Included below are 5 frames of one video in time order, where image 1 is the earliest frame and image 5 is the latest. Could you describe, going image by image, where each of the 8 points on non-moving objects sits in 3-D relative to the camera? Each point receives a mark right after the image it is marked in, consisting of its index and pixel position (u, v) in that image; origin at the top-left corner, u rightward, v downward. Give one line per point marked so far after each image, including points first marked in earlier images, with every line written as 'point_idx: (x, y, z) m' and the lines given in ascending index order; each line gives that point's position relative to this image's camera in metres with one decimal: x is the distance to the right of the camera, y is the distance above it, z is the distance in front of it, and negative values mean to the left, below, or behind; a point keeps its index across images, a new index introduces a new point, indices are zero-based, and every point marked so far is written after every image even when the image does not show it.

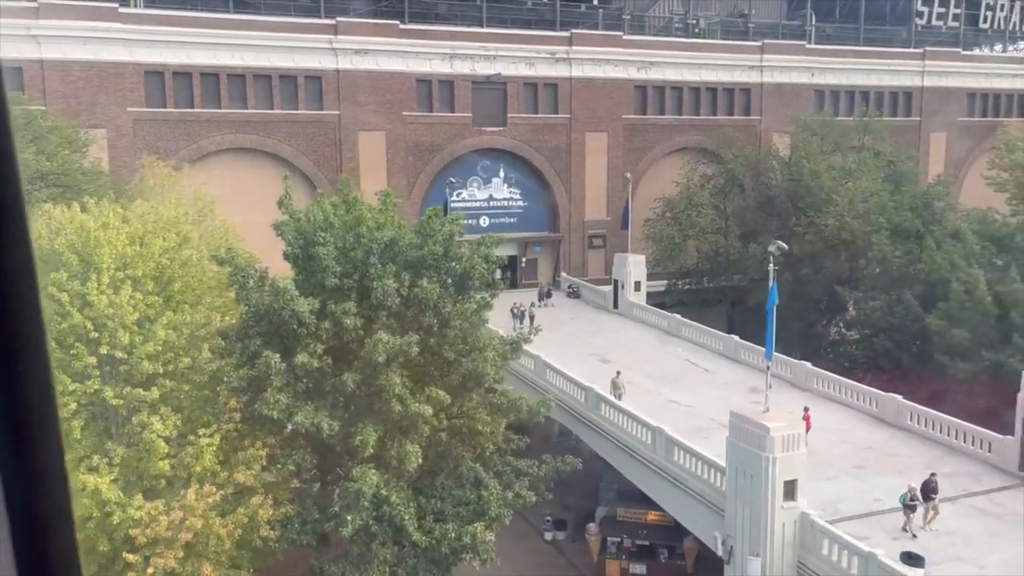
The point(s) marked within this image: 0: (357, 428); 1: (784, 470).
0: (-2.9, -2.7, +16.2) m
1: (+4.9, -3.3, +15.2) m
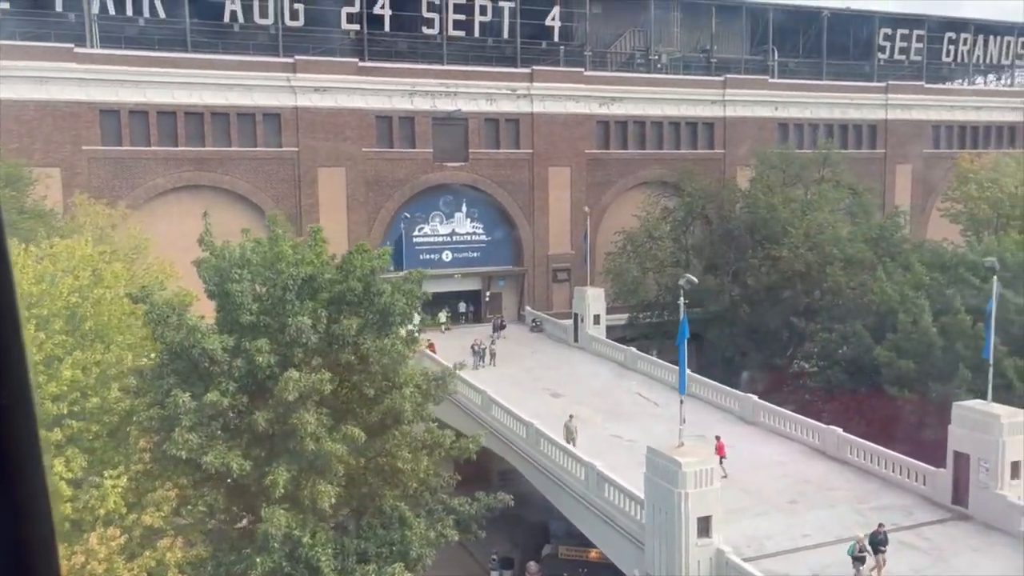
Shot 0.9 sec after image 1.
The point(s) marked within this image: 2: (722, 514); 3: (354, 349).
0: (-4.6, -3.4, +16.0) m
1: (+3.3, -3.9, +15.0) m
2: (+4.6, -5.0, +18.6) m
3: (-3.2, -1.2, +16.9) m
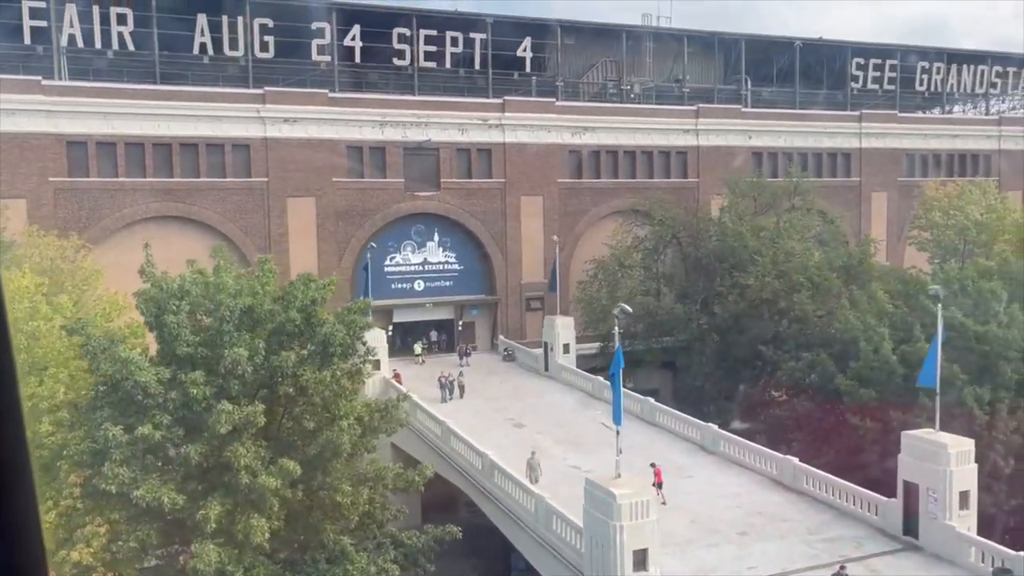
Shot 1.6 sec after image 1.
0: (-5.7, -4.0, +15.7) m
1: (+2.1, -4.4, +14.8) m
2: (+3.4, -5.6, +18.4) m
3: (-4.4, -1.8, +16.7) m
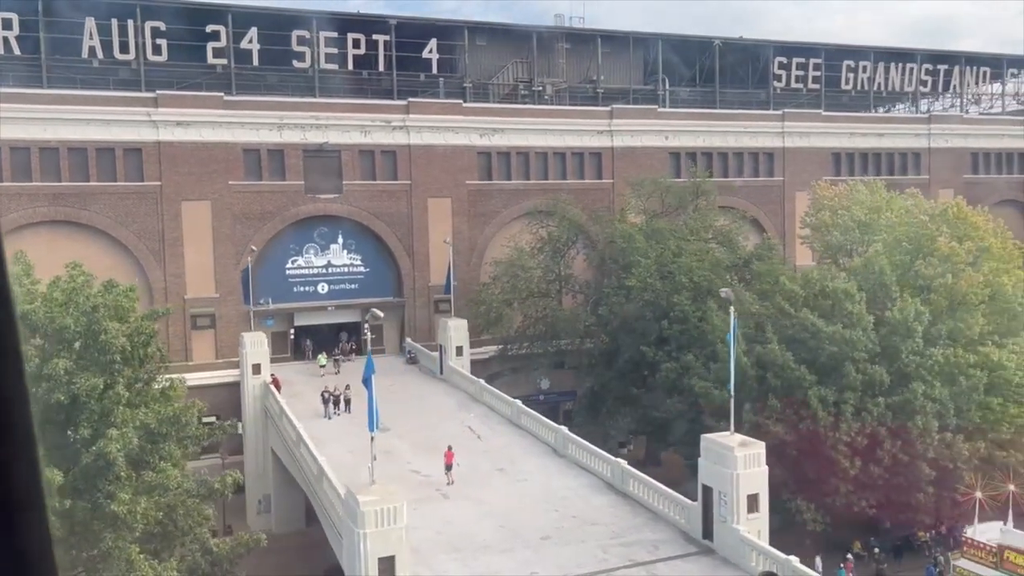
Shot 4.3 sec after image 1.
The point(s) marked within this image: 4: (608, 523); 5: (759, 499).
0: (-10.2, -4.1, +15.6) m
1: (-2.4, -4.5, +14.7) m
2: (-1.0, -5.7, +18.2) m
3: (-8.8, -2.0, +16.6) m
4: (+2.2, -5.5, +19.7) m
5: (+5.2, -4.4, +17.7) m
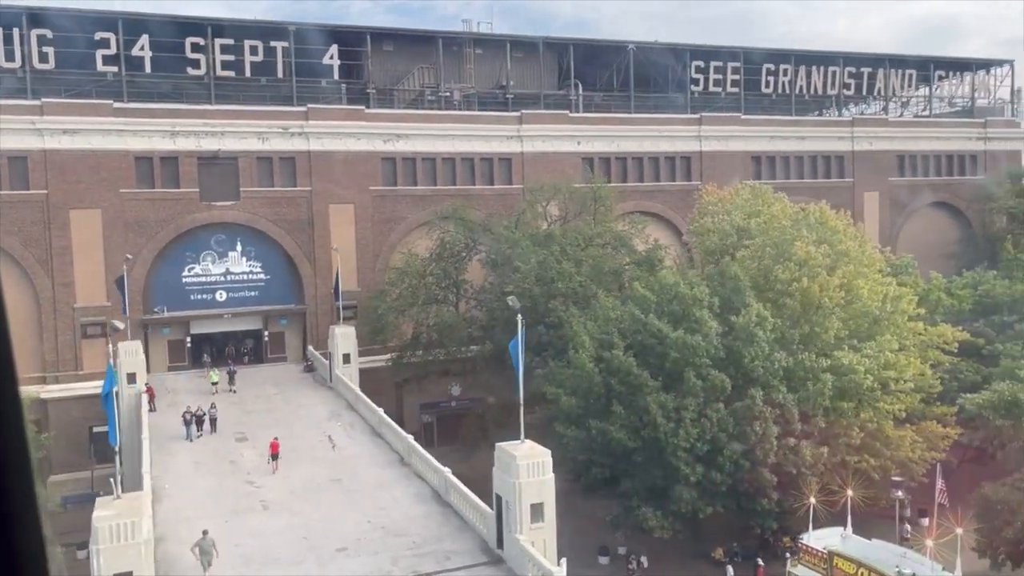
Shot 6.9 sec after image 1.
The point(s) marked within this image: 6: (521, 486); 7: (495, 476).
0: (-14.7, -4.4, +15.3) m
1: (-6.8, -4.7, +14.5) m
2: (-5.5, -5.9, +18.0) m
3: (-13.3, -2.2, +16.4) m
4: (-2.3, -5.7, +19.6) m
5: (+0.7, -4.6, +17.6) m
6: (+0.3, -4.1, +17.4) m
7: (-0.3, -4.0, +18.2) m
